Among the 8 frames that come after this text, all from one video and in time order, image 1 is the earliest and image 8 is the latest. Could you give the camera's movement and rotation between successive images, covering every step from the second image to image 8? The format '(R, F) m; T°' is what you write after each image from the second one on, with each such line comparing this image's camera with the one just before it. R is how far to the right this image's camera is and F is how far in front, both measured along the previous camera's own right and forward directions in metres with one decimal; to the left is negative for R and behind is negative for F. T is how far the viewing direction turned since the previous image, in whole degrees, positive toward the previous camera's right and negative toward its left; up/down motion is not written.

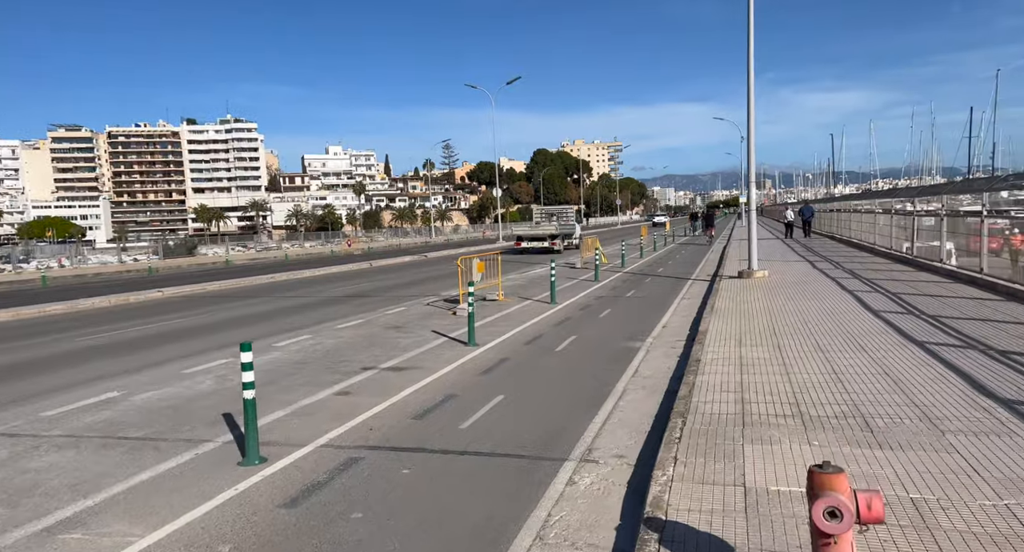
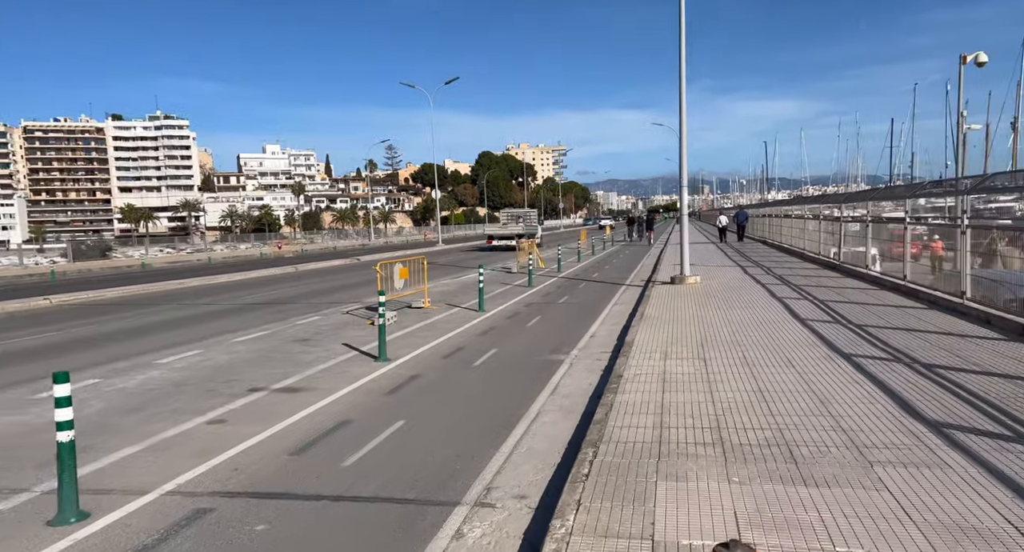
(+0.4, +0.6) m; +5°
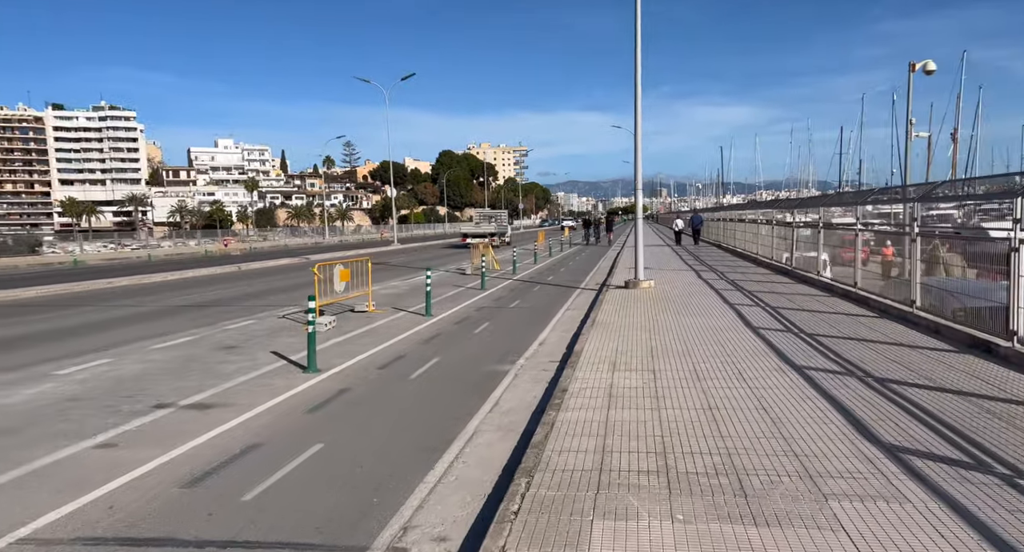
(+0.2, +0.5) m; +4°
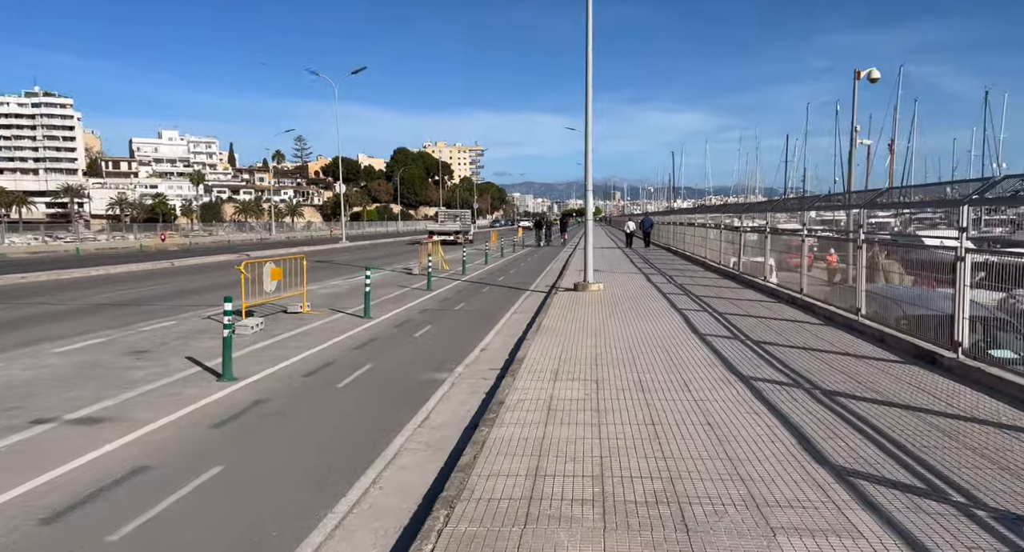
(+0.2, +0.5) m; +4°
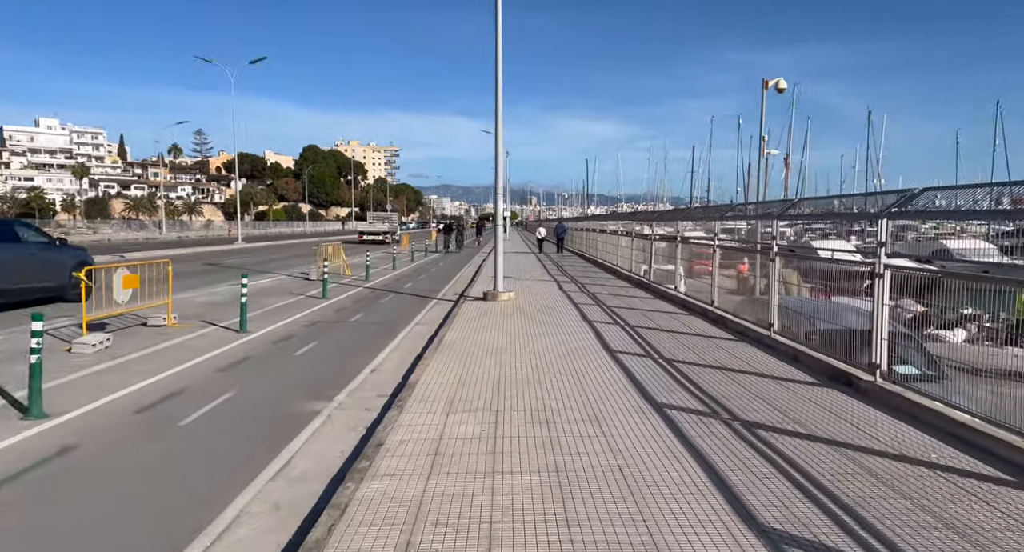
(+0.3, +1.0) m; +8°
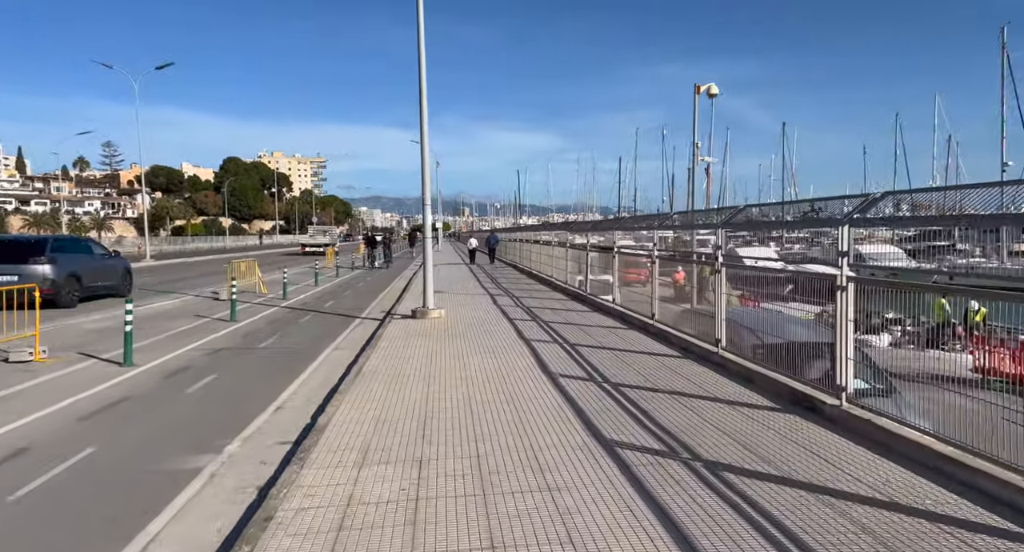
(+0.1, +0.9) m; +6°
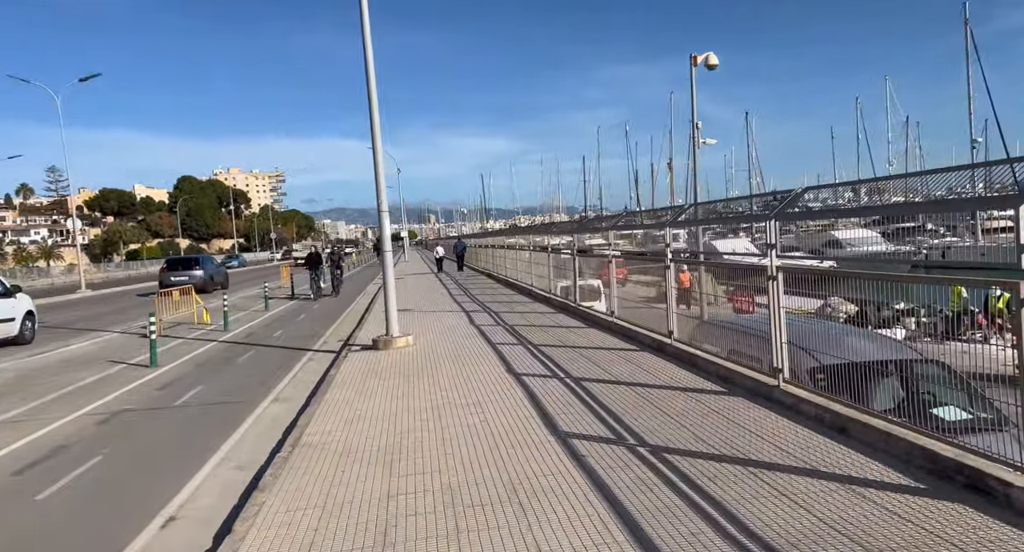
(-0.1, +2.3) m; +3°
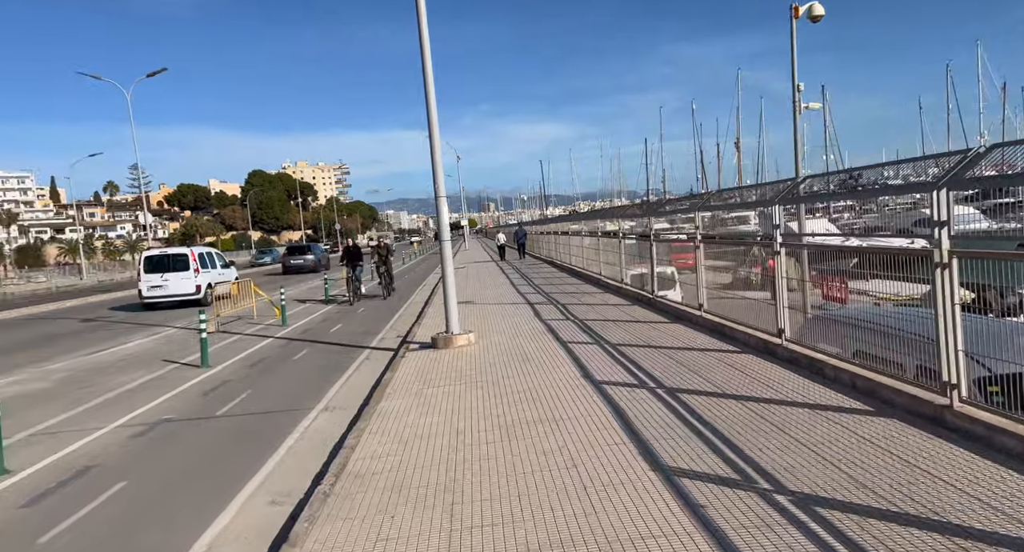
(-0.2, +1.3) m; -5°
